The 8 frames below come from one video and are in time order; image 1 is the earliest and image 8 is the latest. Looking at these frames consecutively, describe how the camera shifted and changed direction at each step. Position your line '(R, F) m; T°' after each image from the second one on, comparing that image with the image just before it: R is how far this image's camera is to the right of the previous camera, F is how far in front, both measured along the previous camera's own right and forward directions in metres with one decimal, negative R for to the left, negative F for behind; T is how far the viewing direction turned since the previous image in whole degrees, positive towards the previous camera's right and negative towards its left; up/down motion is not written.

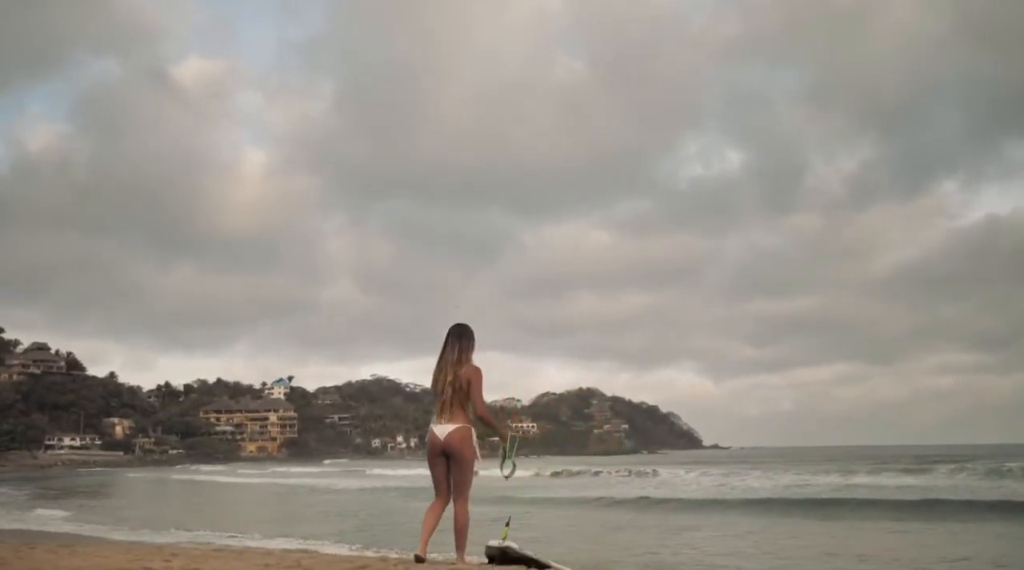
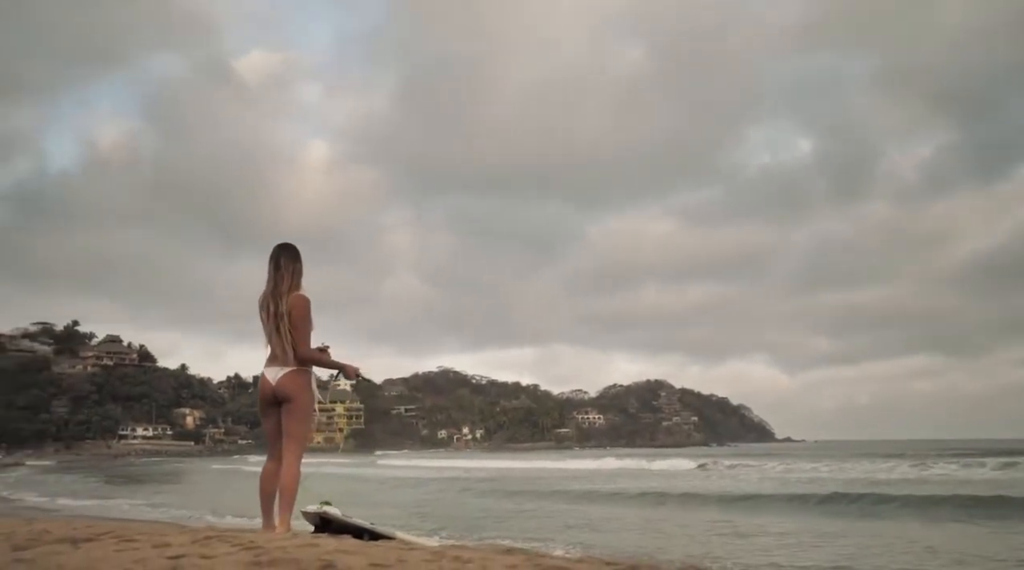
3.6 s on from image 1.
(-0.6, +0.7) m; -4°
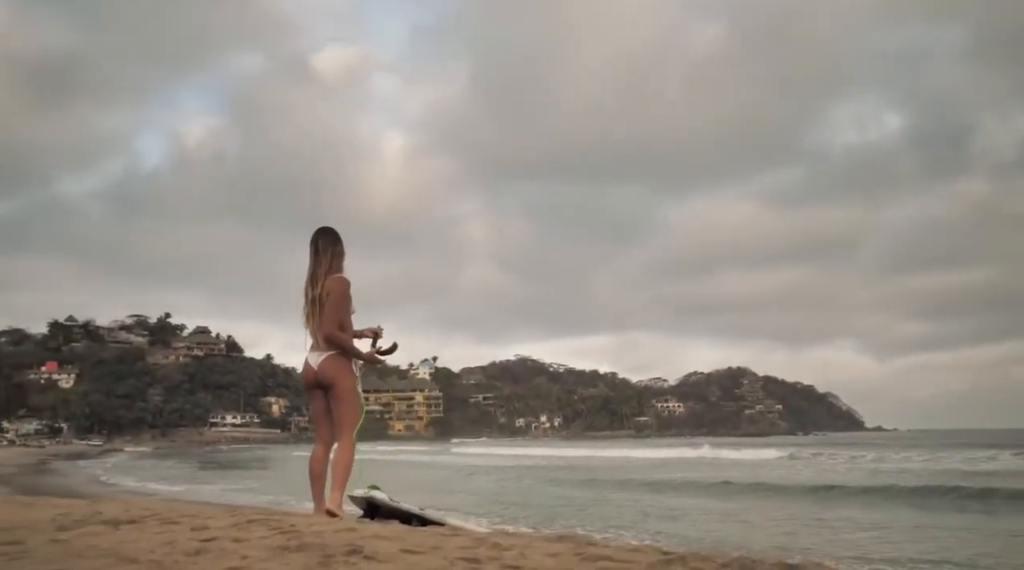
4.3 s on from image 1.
(+0.2, +0.2) m; -5°
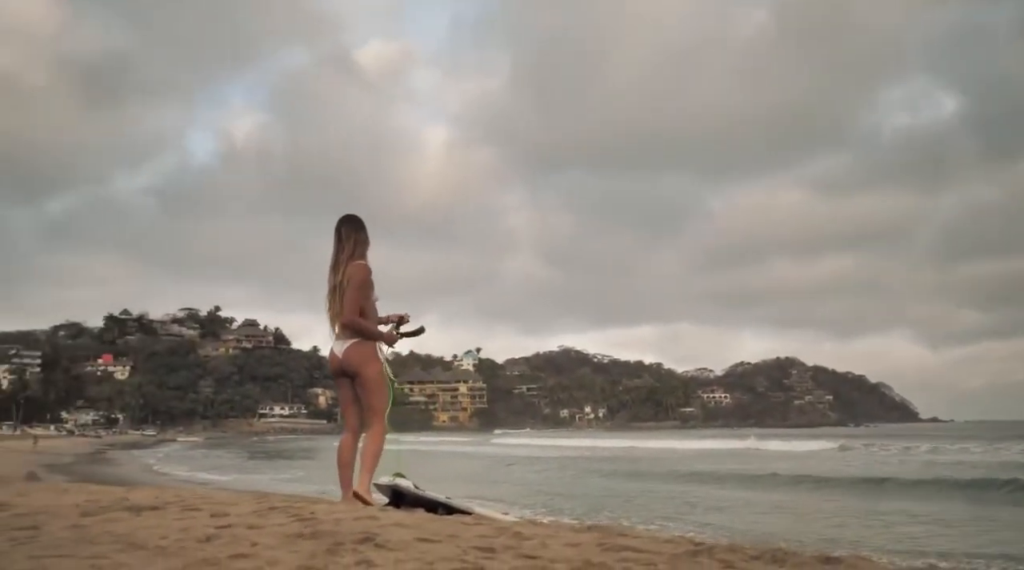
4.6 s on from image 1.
(+0.1, +0.1) m; -3°
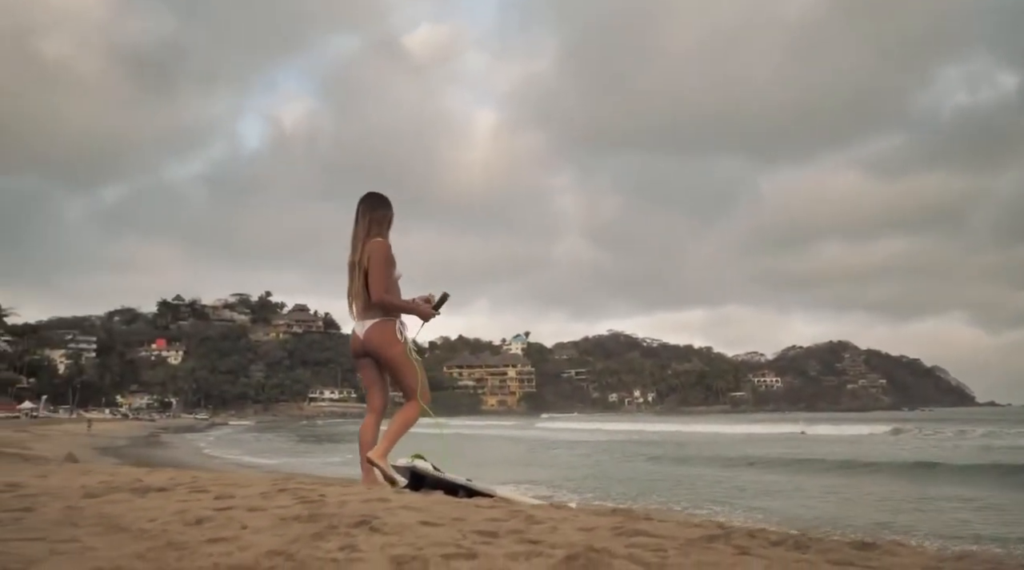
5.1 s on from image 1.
(+0.2, +0.1) m; -3°
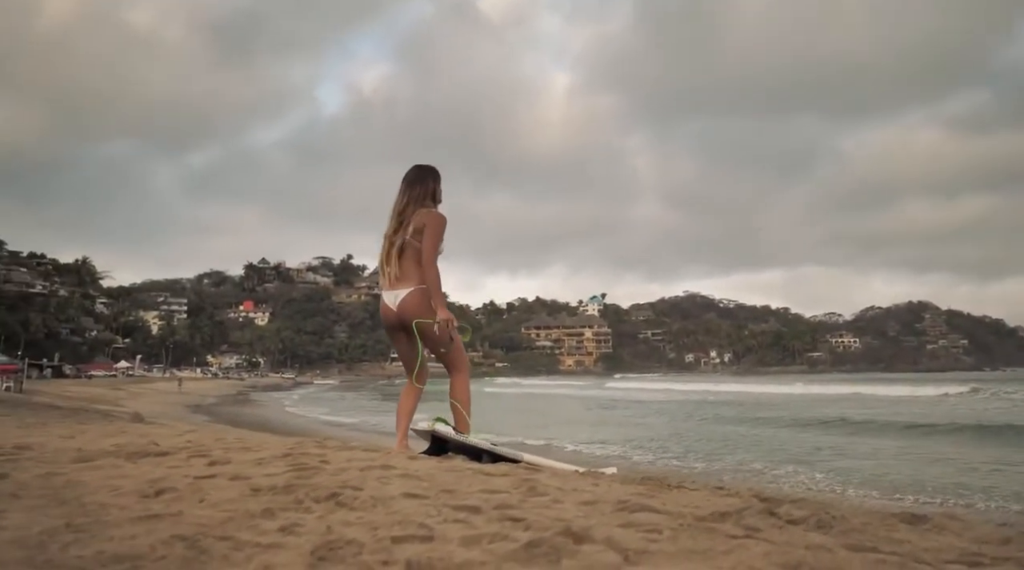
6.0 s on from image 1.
(+0.3, -0.5) m; -5°
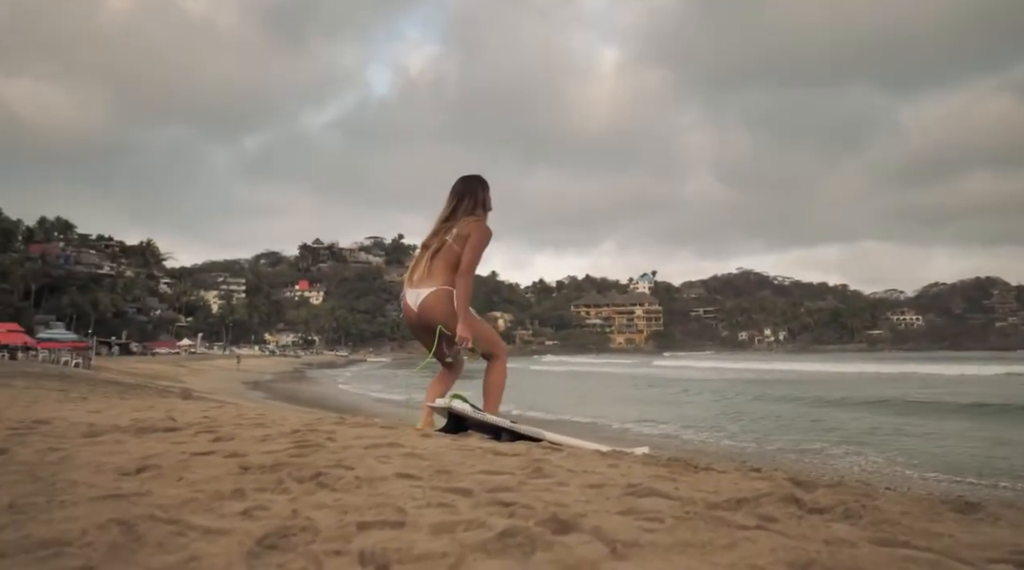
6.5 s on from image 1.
(+0.1, +0.1) m; -4°
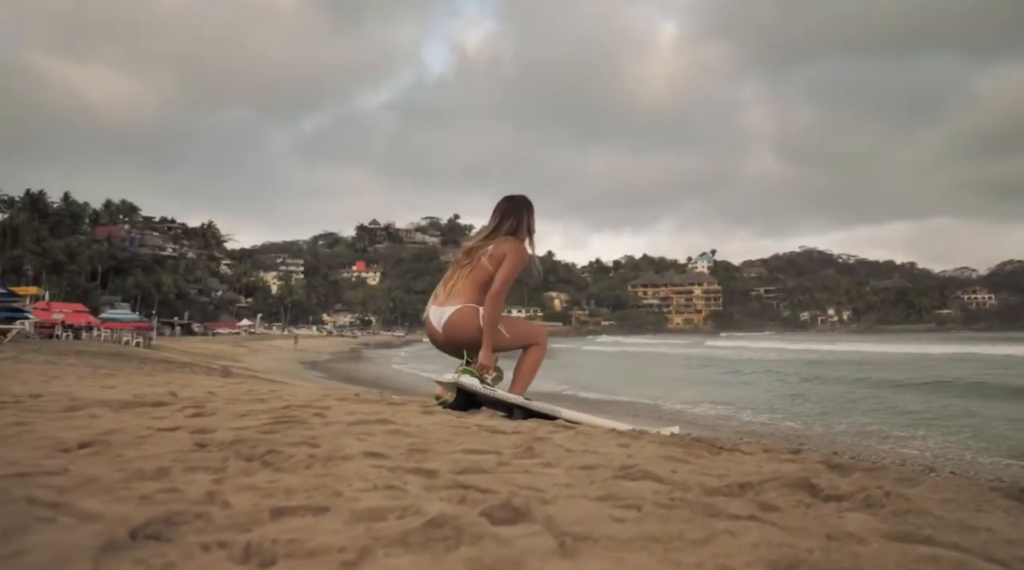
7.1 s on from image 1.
(+0.2, +0.2) m; -4°
